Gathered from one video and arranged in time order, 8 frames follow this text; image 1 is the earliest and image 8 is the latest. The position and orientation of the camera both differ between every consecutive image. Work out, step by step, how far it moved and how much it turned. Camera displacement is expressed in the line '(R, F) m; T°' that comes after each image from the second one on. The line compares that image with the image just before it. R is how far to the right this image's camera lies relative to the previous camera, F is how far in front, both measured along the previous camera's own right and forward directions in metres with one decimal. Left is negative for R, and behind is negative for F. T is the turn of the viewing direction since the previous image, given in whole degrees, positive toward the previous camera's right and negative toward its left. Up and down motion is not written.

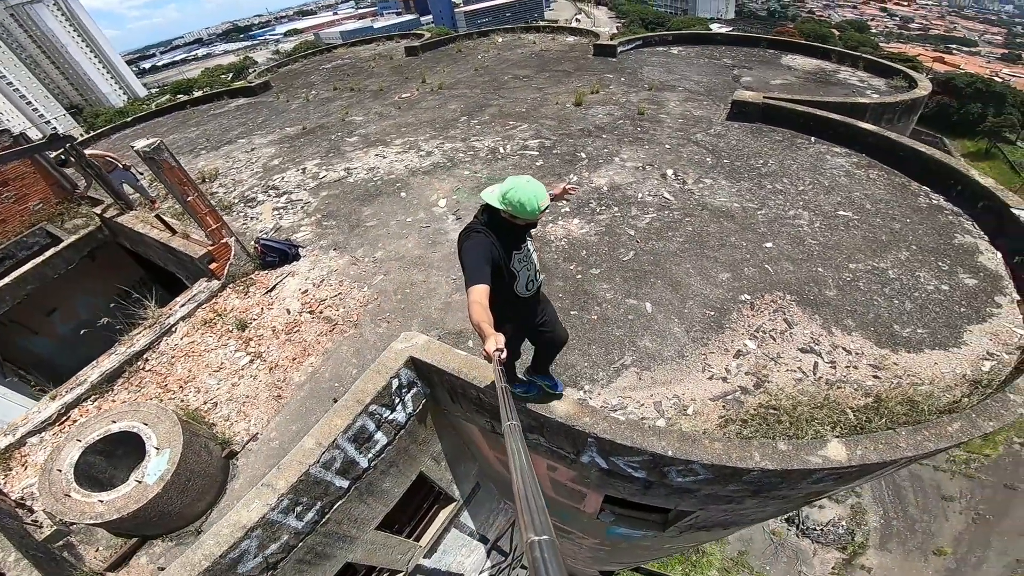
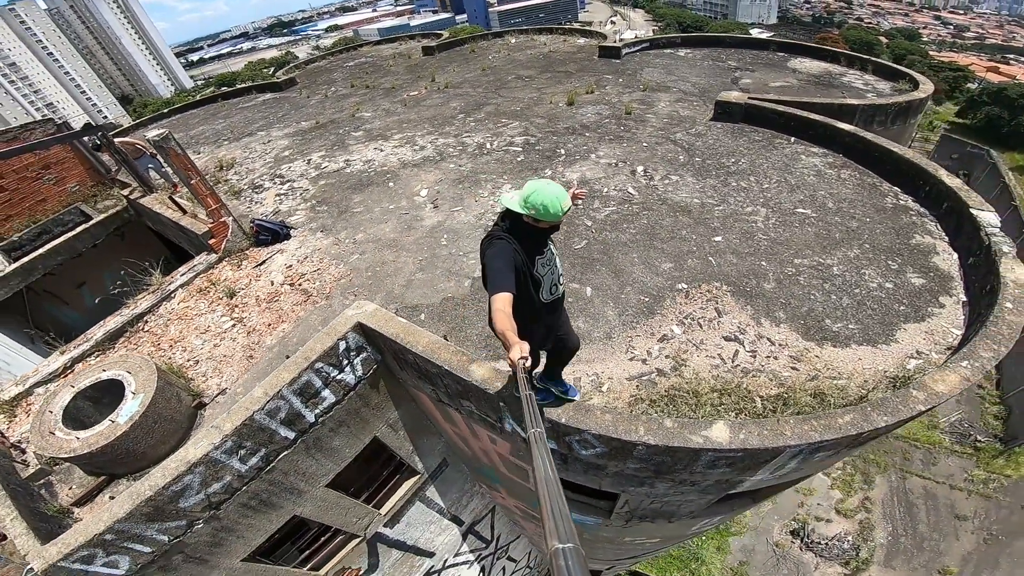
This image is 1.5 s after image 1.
(+0.8, -0.2) m; -4°
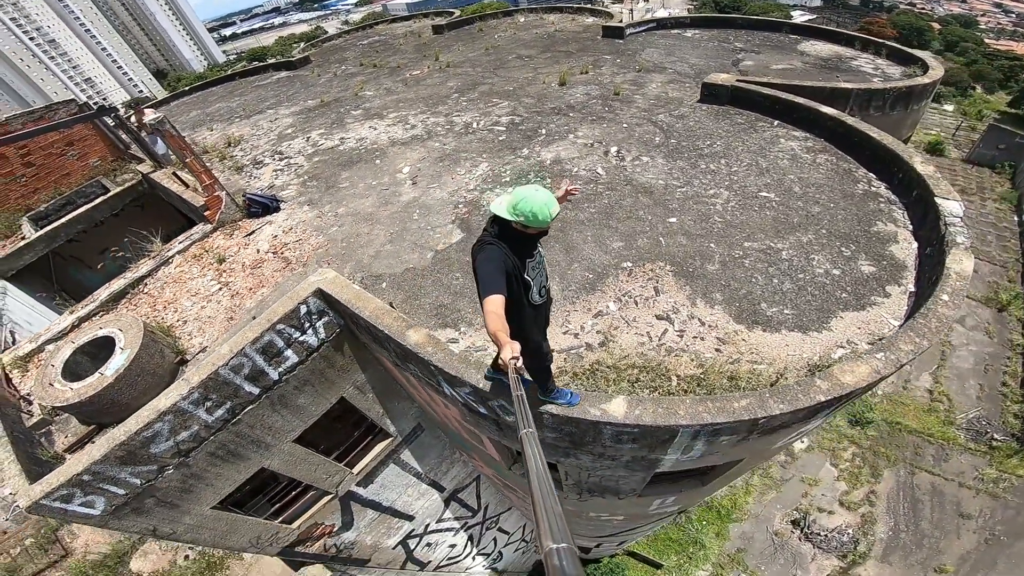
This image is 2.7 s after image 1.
(+0.7, -0.1) m; -4°
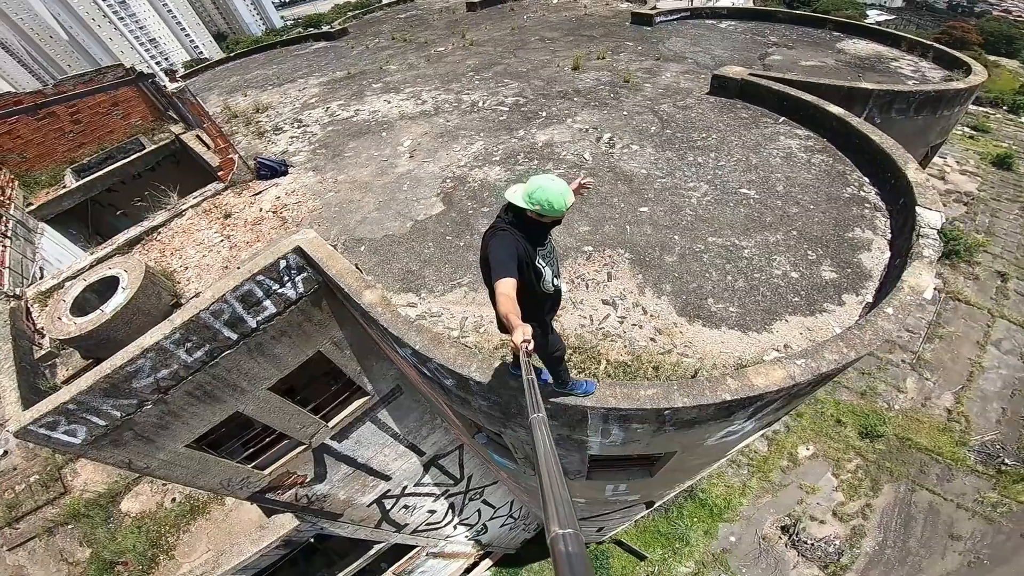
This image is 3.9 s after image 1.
(+0.7, -0.1) m; -4°
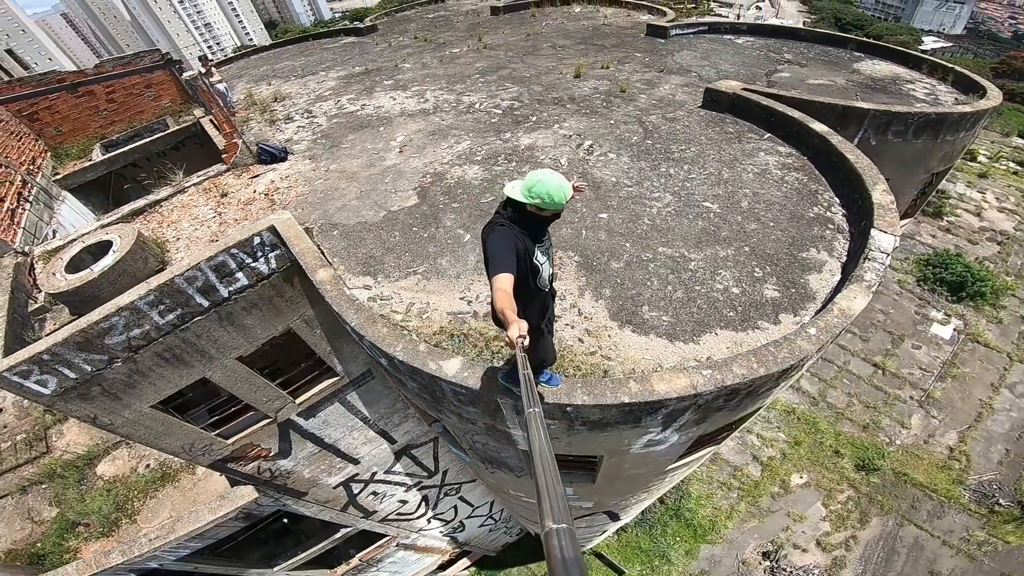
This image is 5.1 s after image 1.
(+0.7, -0.1) m; -3°
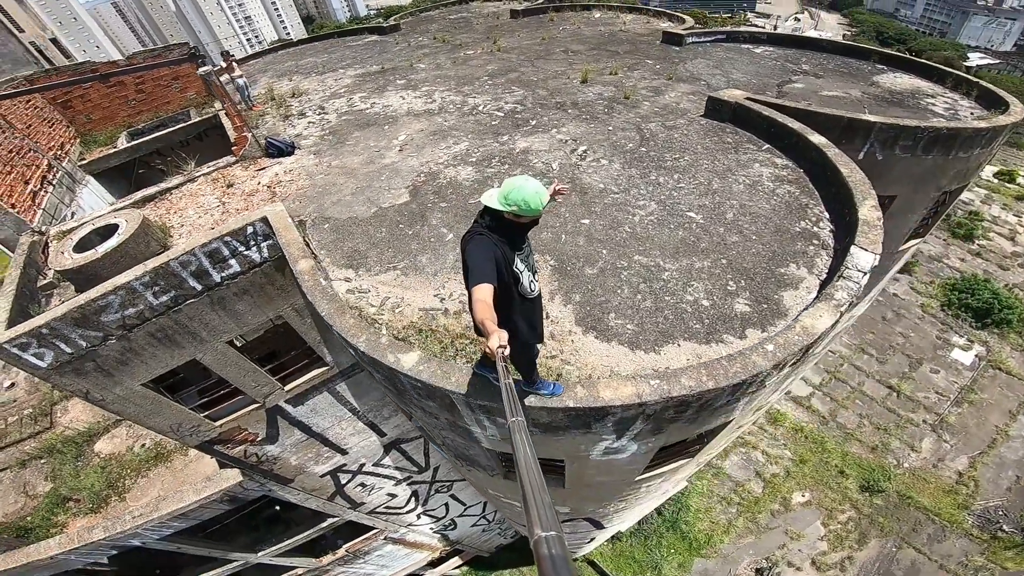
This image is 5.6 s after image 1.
(+0.4, 0.0) m; -3°
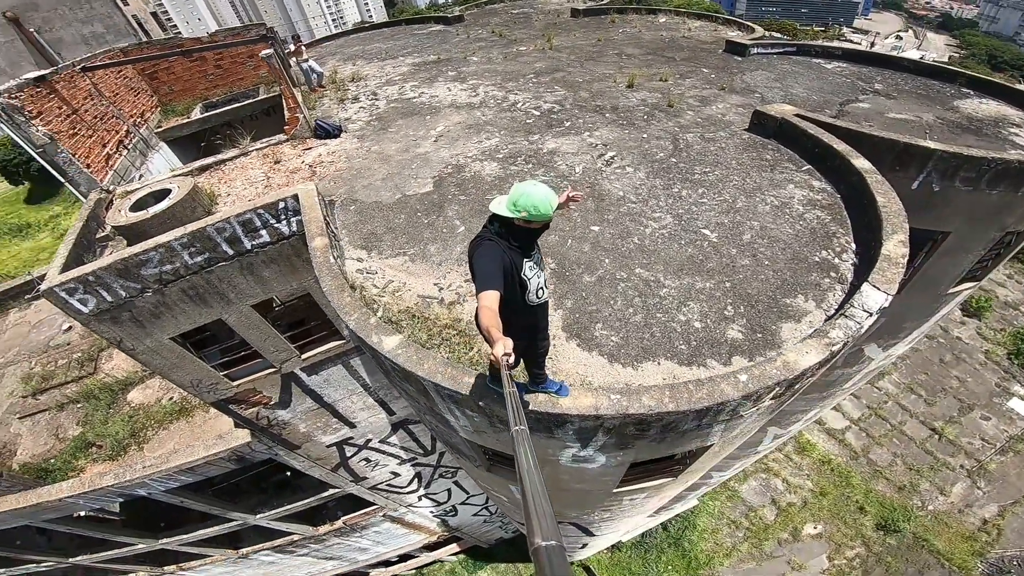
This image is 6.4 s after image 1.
(+0.5, 0.0) m; -6°
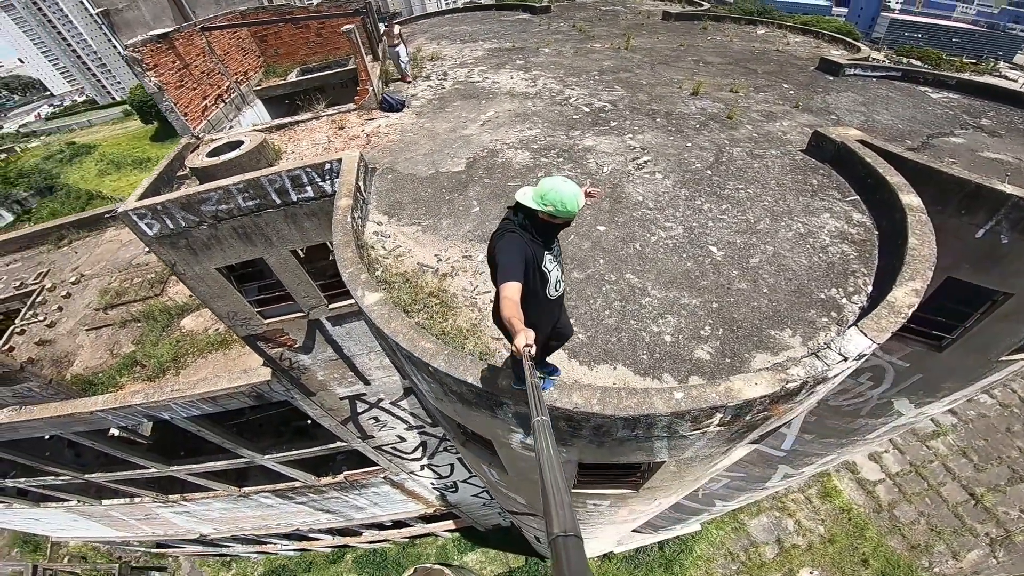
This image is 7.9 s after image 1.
(+0.7, -0.1) m; -9°
